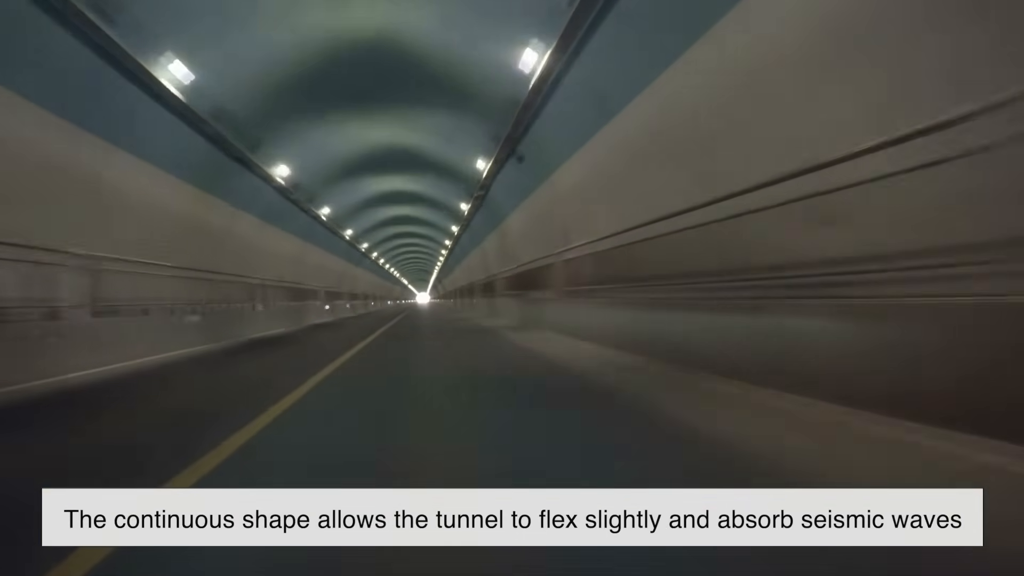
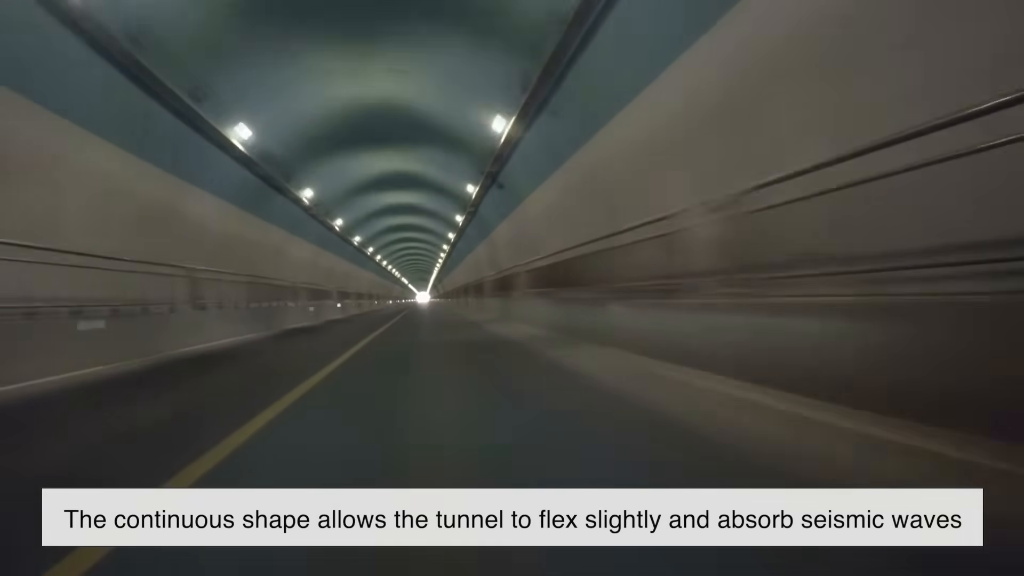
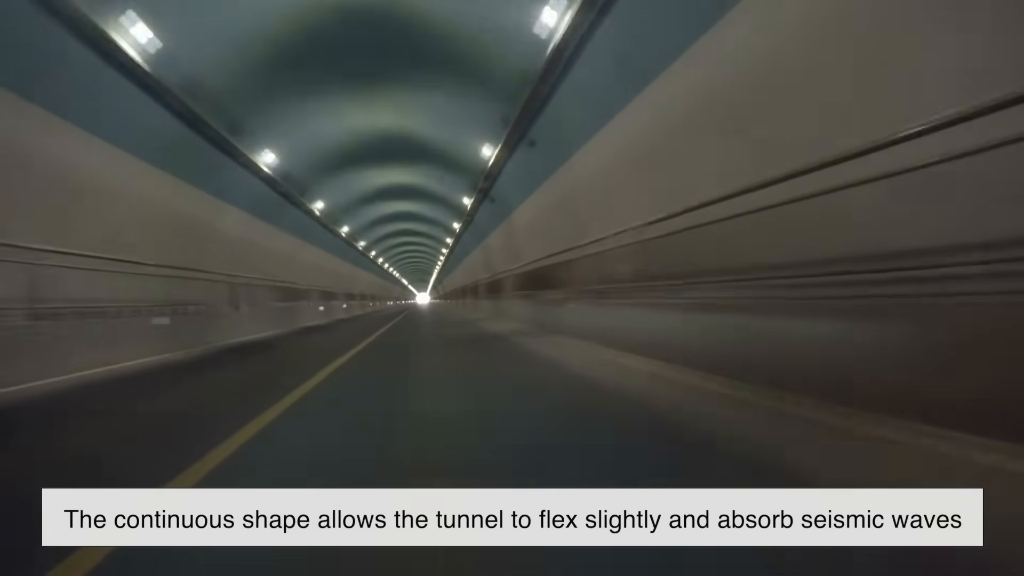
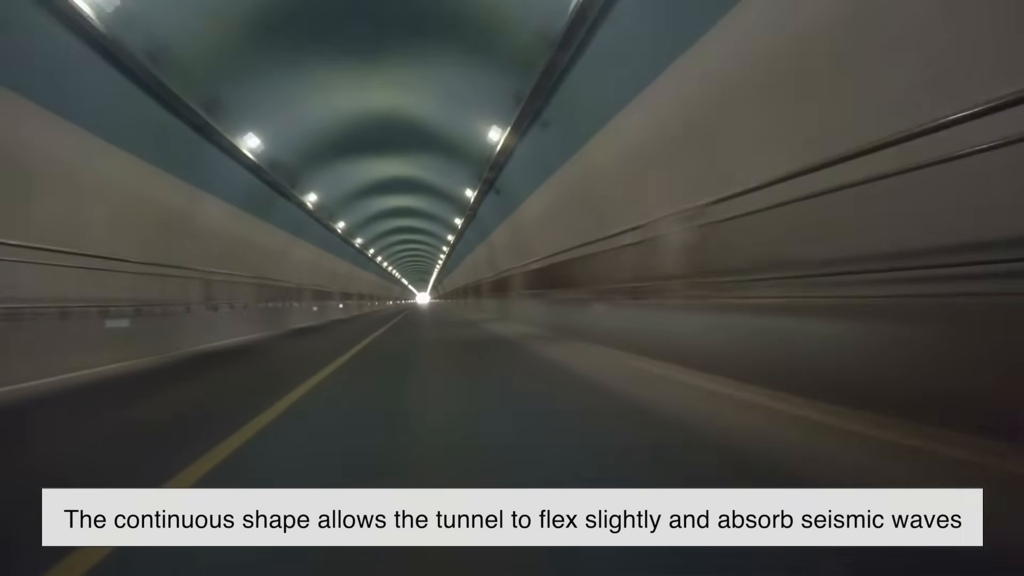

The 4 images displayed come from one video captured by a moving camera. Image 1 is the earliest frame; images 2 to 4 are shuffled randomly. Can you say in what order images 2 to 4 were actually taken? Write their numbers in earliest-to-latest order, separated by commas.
4, 3, 2
